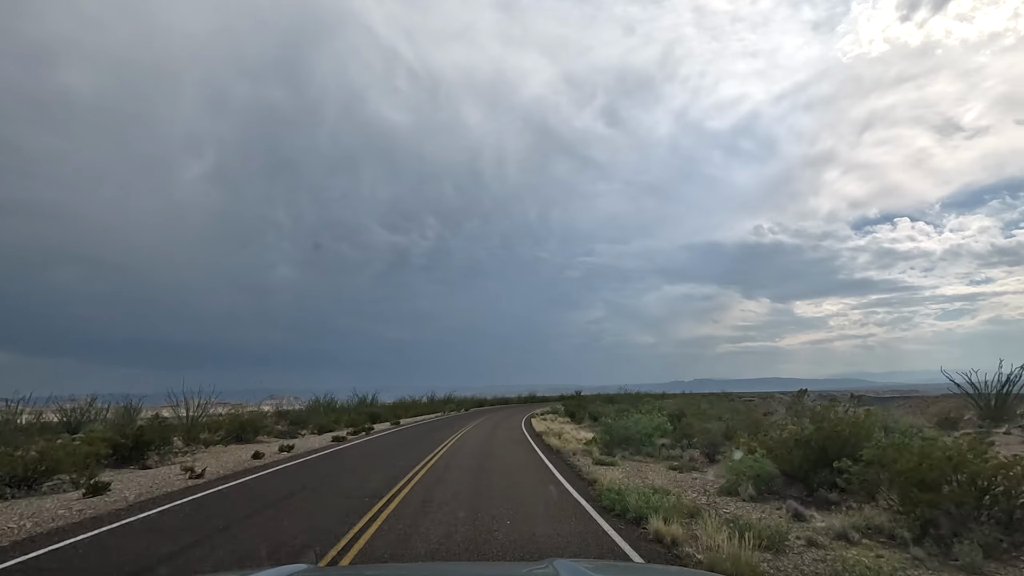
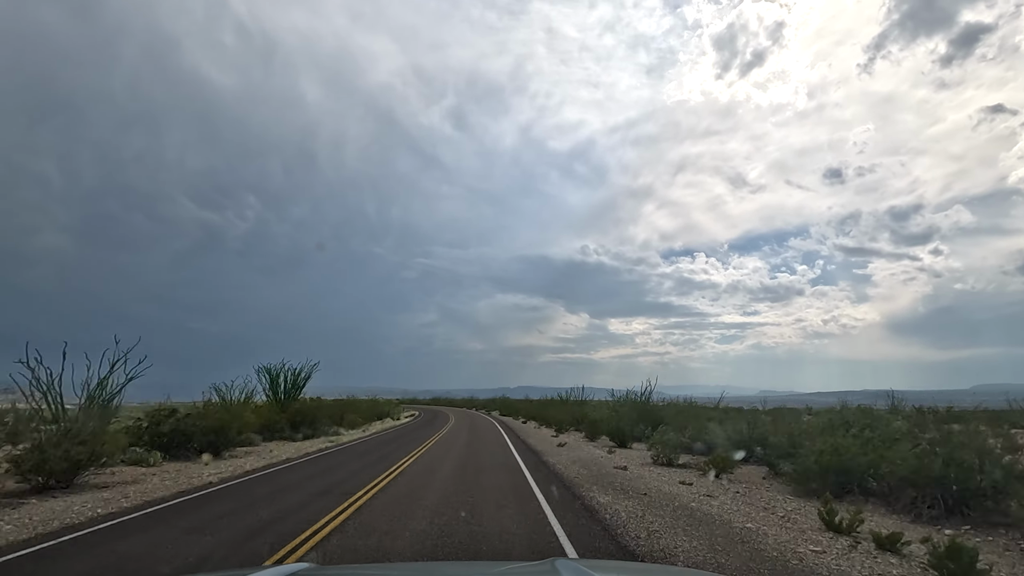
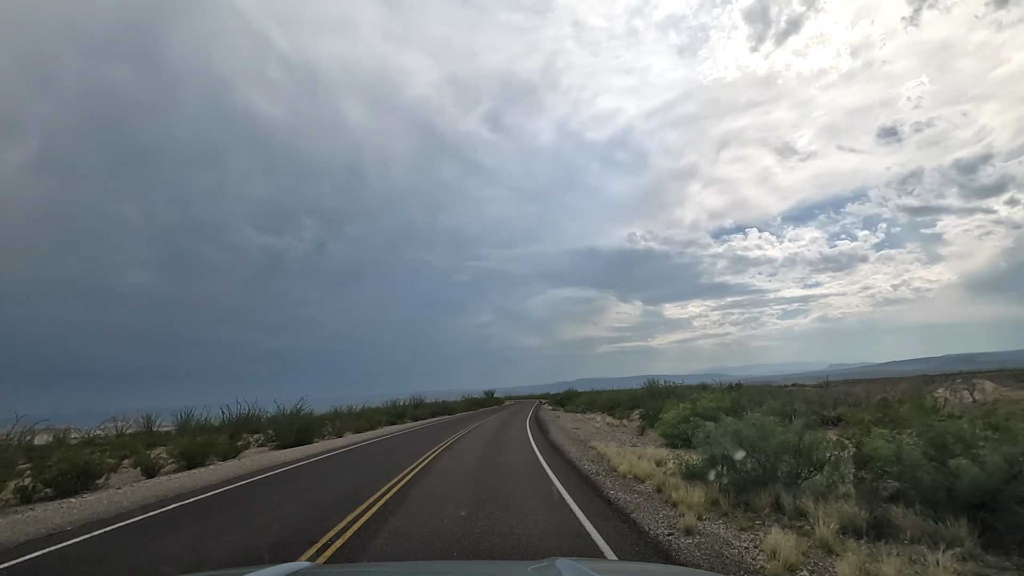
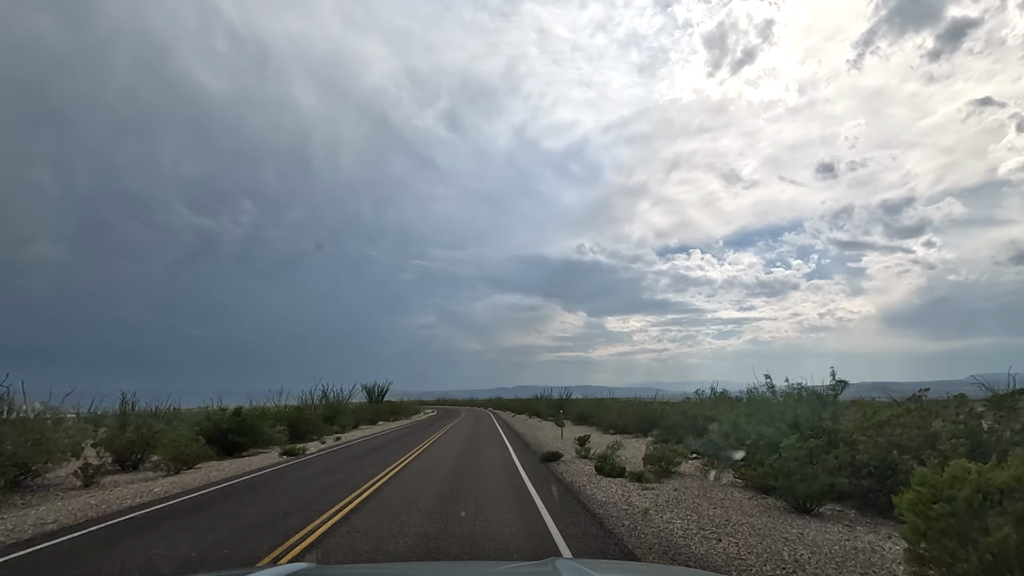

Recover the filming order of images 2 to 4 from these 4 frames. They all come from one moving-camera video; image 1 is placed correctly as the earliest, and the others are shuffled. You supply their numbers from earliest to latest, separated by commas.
3, 4, 2
